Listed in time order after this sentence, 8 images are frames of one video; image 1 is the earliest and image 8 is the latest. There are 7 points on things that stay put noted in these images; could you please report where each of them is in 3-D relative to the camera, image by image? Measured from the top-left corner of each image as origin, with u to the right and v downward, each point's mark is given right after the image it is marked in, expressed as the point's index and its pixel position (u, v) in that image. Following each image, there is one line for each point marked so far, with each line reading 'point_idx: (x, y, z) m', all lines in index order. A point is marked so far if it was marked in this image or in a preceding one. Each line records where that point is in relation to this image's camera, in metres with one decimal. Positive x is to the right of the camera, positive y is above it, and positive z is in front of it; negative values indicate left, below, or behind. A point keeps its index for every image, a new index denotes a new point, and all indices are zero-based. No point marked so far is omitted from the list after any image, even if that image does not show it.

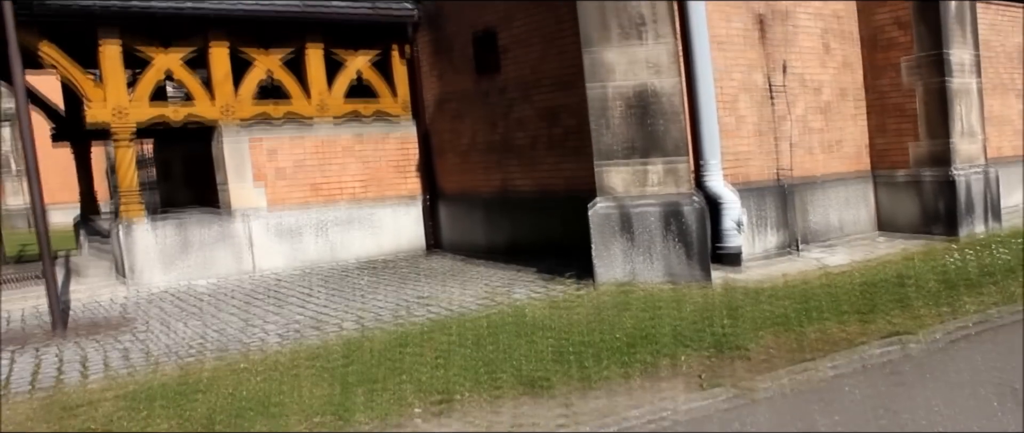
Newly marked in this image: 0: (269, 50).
0: (-2.4, +1.6, +7.5) m
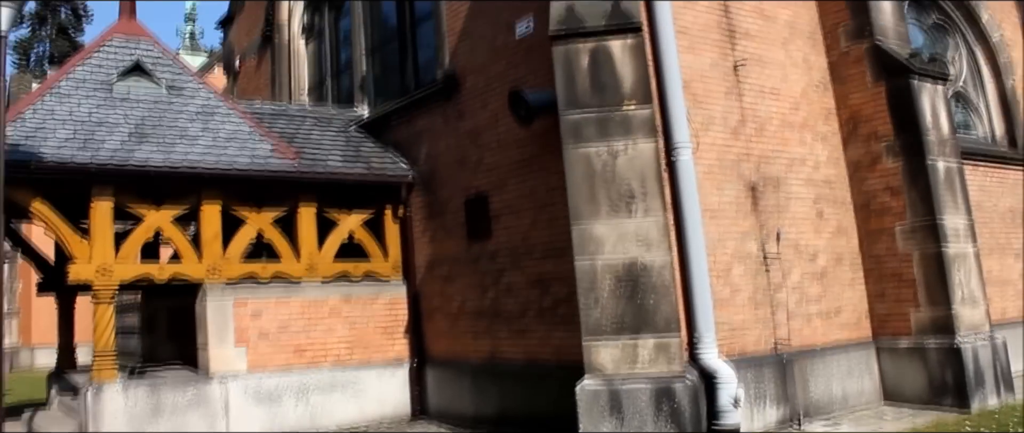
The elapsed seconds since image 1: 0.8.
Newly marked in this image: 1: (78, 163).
0: (-2.4, +0.1, +7.5) m
1: (-3.7, +0.5, +6.5) m
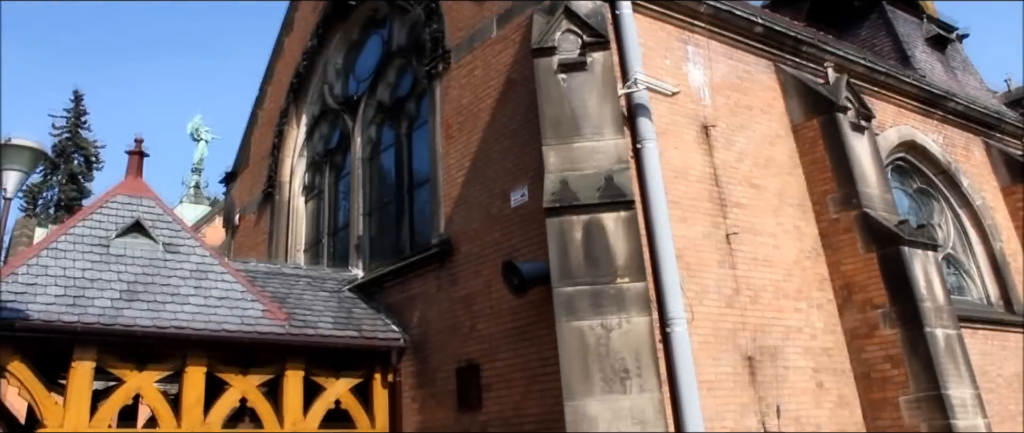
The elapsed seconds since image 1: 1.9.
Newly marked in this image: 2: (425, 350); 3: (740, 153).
0: (-2.5, -1.5, +7.3) m
1: (-3.8, -0.9, +6.4) m
2: (-0.9, -1.3, +7.7) m
3: (+2.5, +0.7, +8.5) m
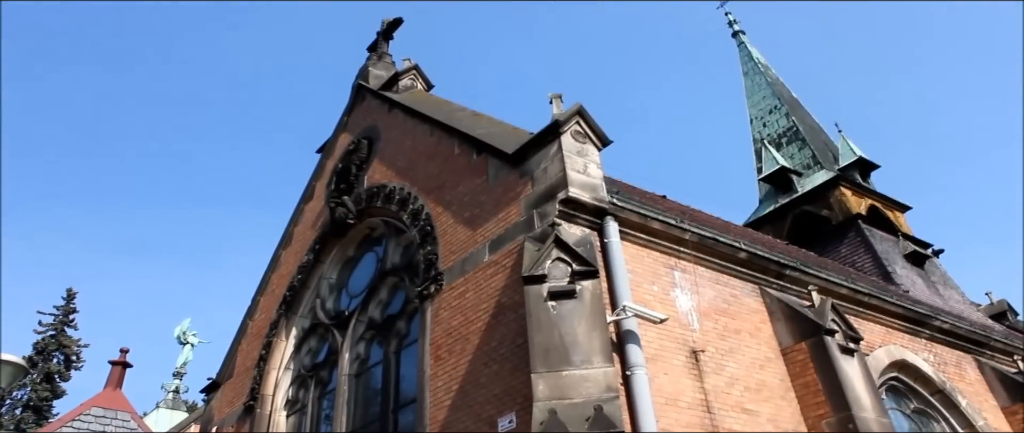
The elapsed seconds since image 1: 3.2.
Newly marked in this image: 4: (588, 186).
0: (-2.7, -3.5, +6.6) m
1: (-3.9, -2.7, +5.9) m
2: (-1.0, -3.5, +7.1) m
3: (+2.4, -1.8, +8.5) m
4: (+0.8, +0.3, +7.8) m
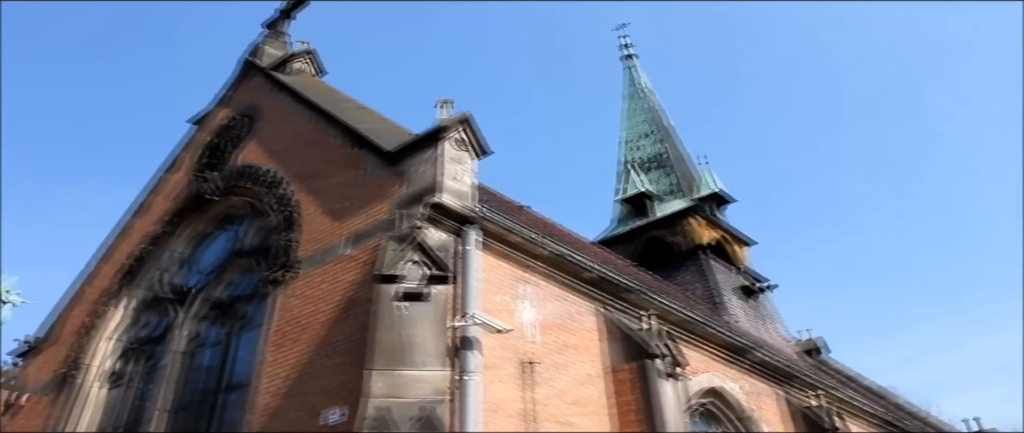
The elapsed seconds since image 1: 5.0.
0: (-4.4, -3.0, +6.4) m
1: (-5.3, -2.0, +5.5) m
2: (-2.9, -3.2, +7.1) m
3: (+0.5, -2.1, +9.1) m
4: (-0.6, +0.2, +8.1) m
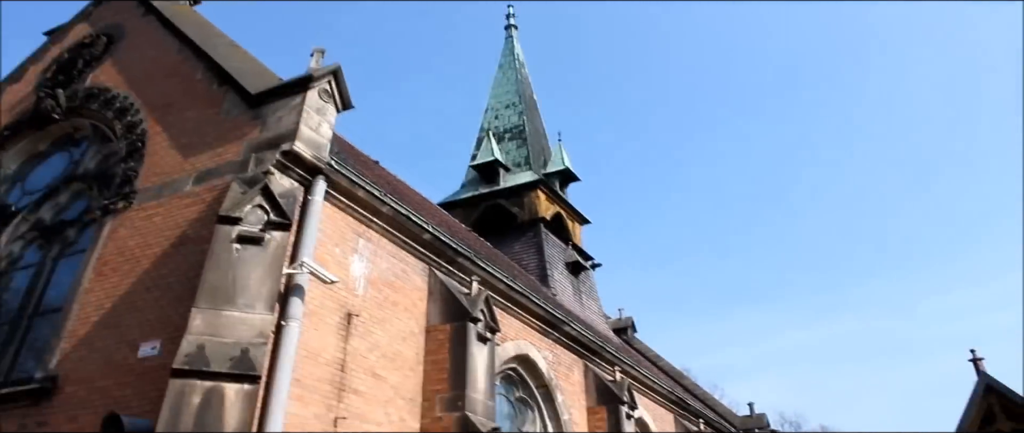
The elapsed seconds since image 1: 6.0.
0: (-6.2, -1.8, +6.1) m
1: (-6.7, -0.7, +5.0) m
2: (-4.9, -2.2, +7.1) m
3: (-1.8, -1.6, +9.6) m
4: (-2.2, +0.8, +8.3) m
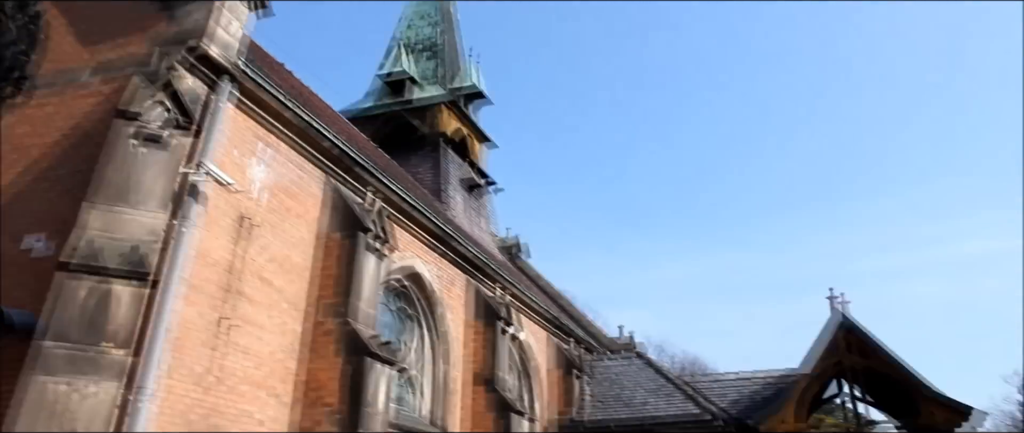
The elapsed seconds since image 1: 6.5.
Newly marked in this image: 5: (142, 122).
0: (-7.1, -0.5, +5.6) m
1: (-7.3, +0.4, +4.3) m
2: (-6.0, -1.0, +6.8) m
3: (-3.1, -0.4, +9.7) m
4: (-3.1, +1.8, +8.1) m
5: (-3.5, +0.9, +7.2) m
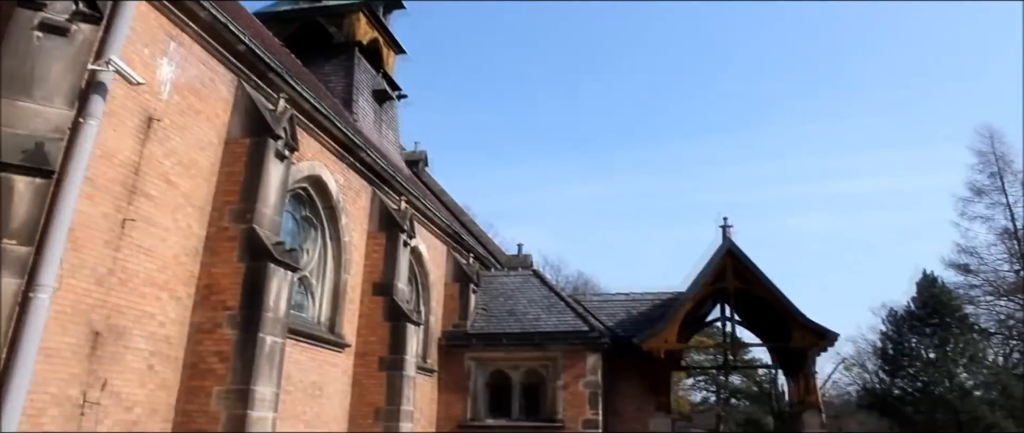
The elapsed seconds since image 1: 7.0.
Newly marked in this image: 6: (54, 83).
0: (-7.7, +0.5, +5.0) m
1: (-7.6, +1.3, +3.6) m
2: (-6.8, +0.1, +6.4) m
3: (-4.2, +0.8, +9.5) m
4: (-3.8, +2.8, +7.8) m
5: (-4.2, +1.9, +6.9) m
6: (-4.1, +1.2, +6.9) m
